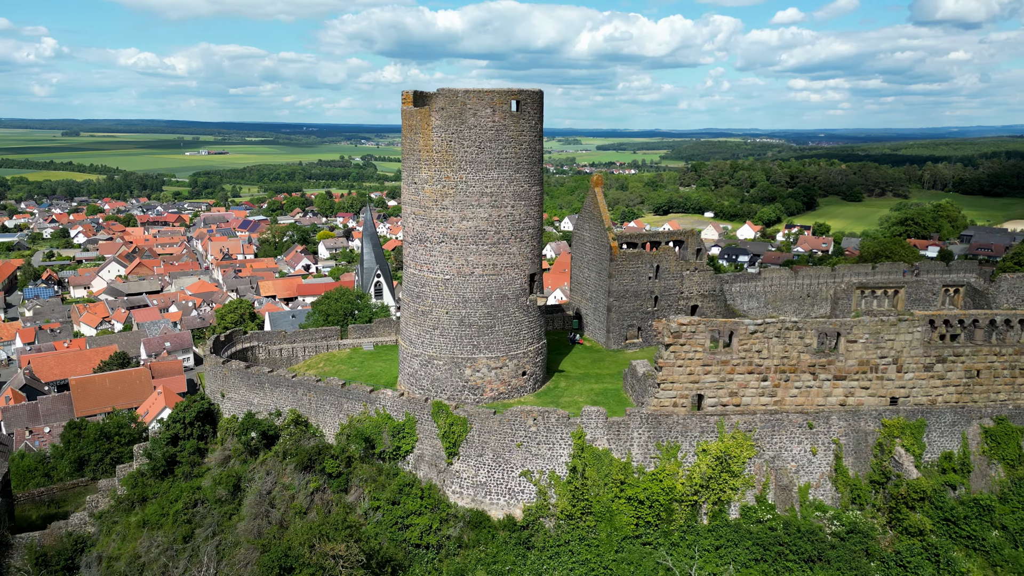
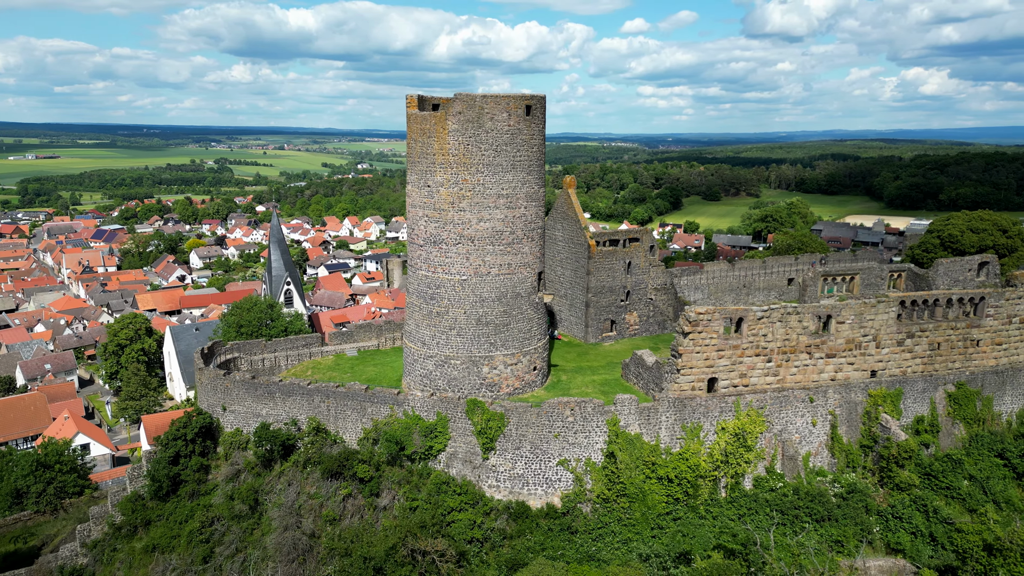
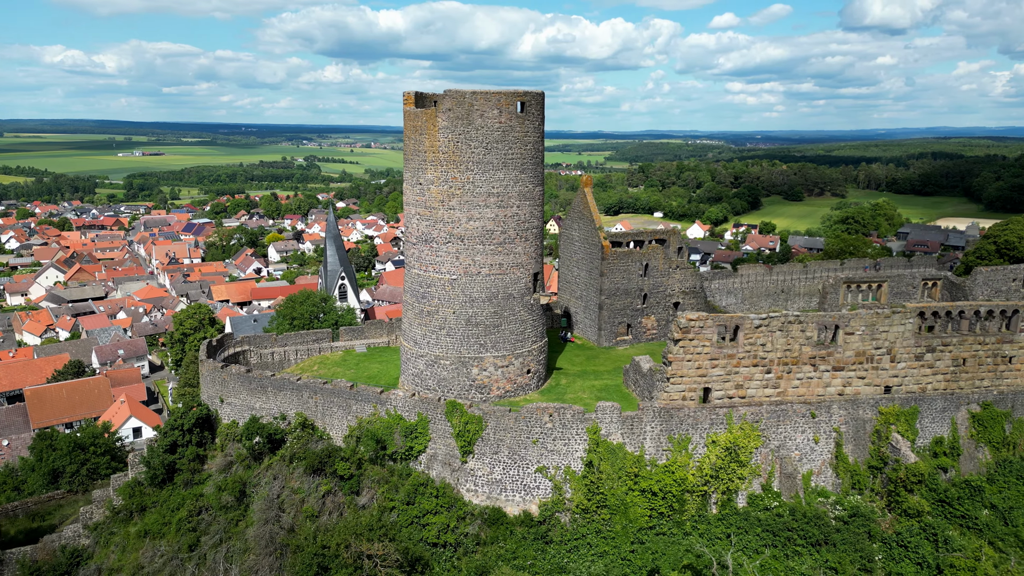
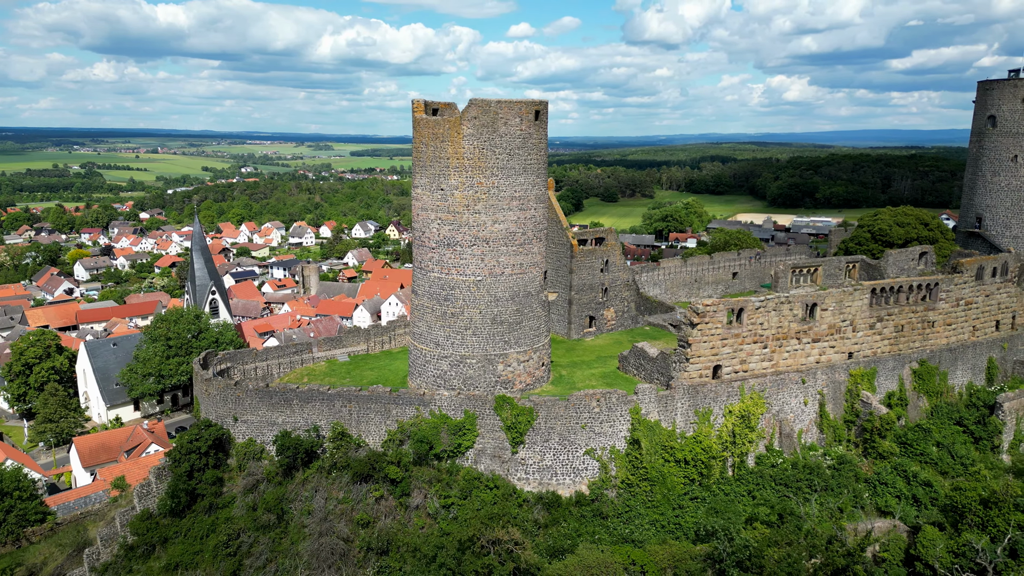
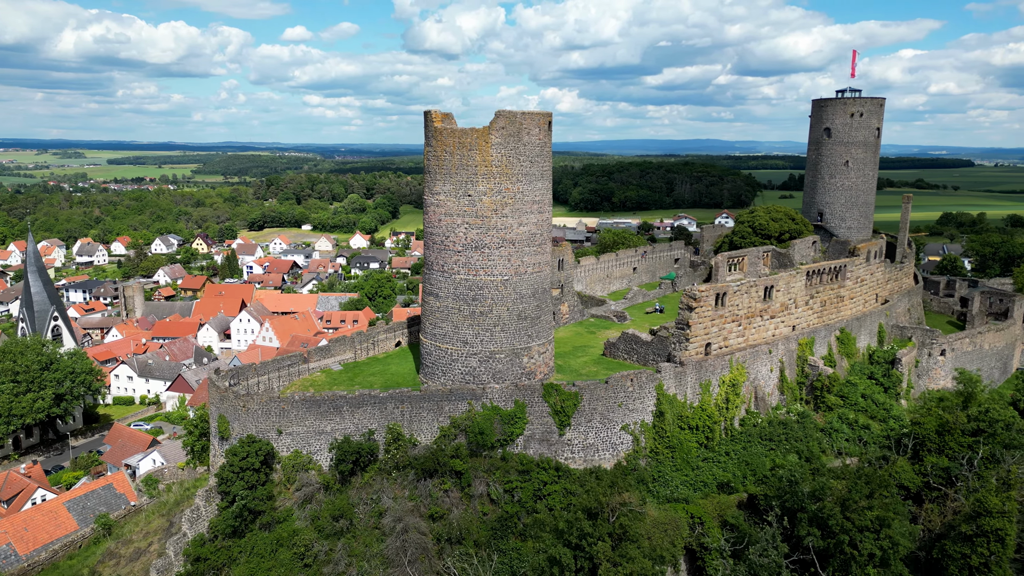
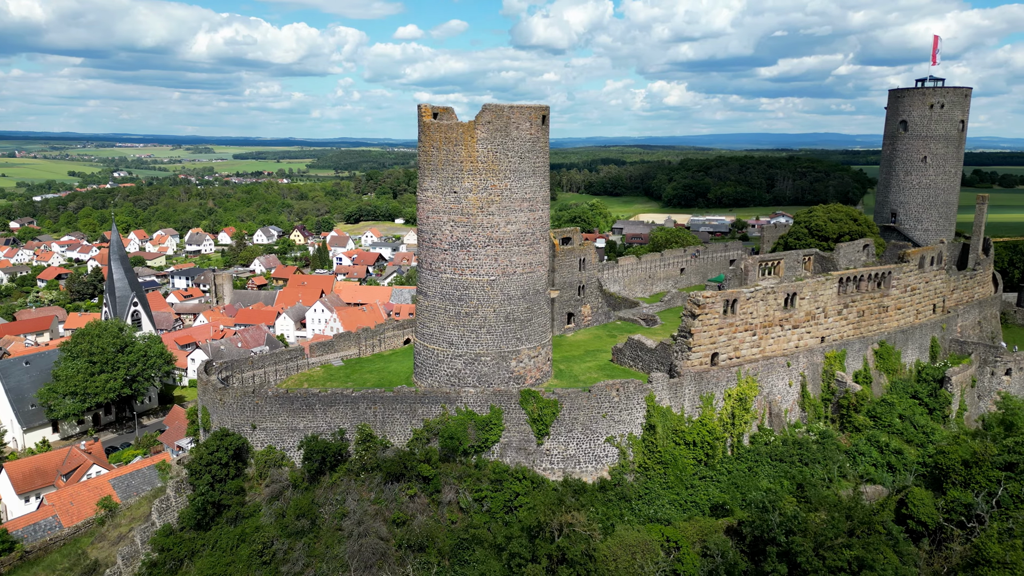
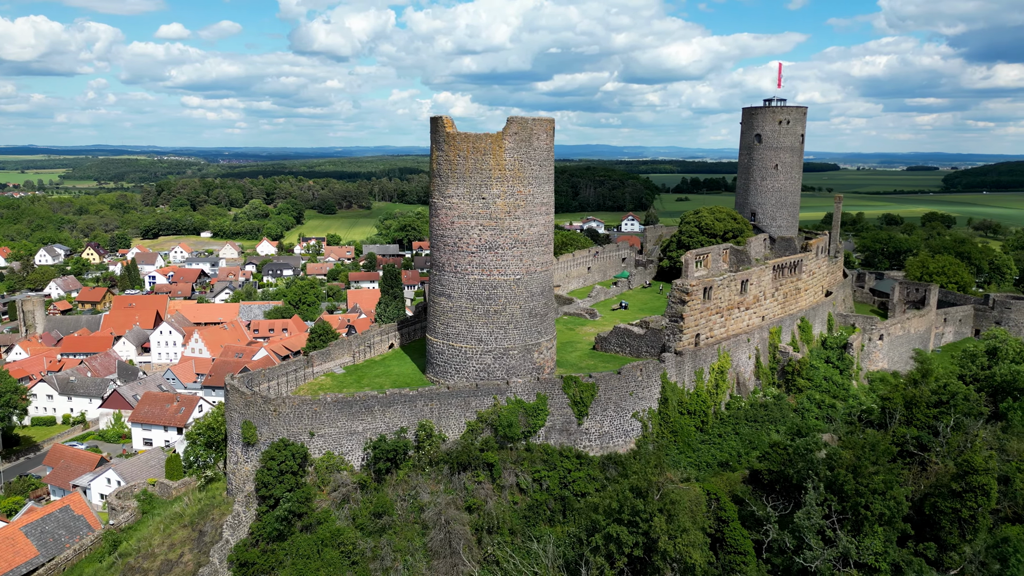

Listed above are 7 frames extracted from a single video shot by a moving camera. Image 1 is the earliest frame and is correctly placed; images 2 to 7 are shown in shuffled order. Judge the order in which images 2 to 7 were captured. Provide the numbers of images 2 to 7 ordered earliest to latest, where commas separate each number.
3, 2, 4, 6, 5, 7
